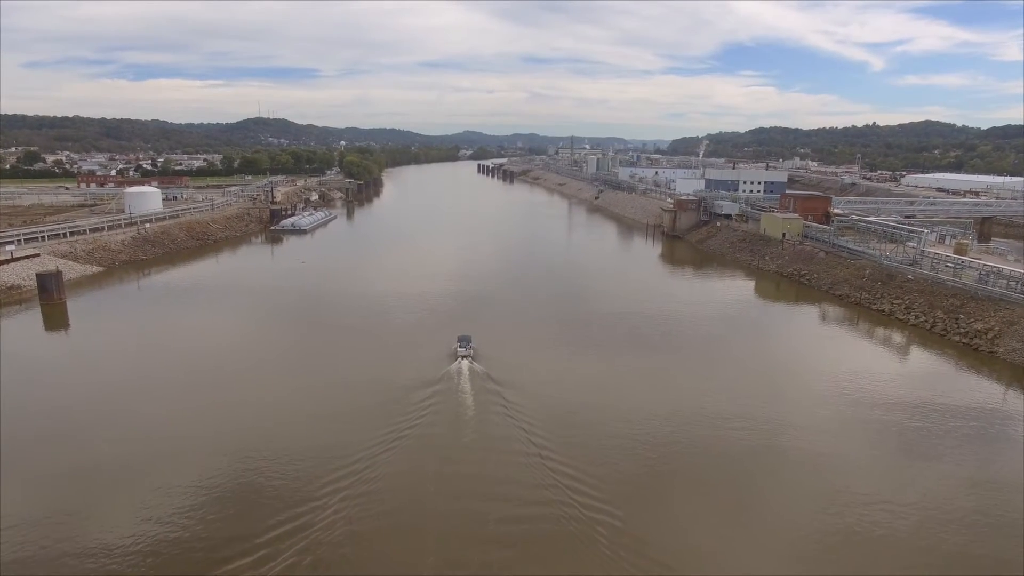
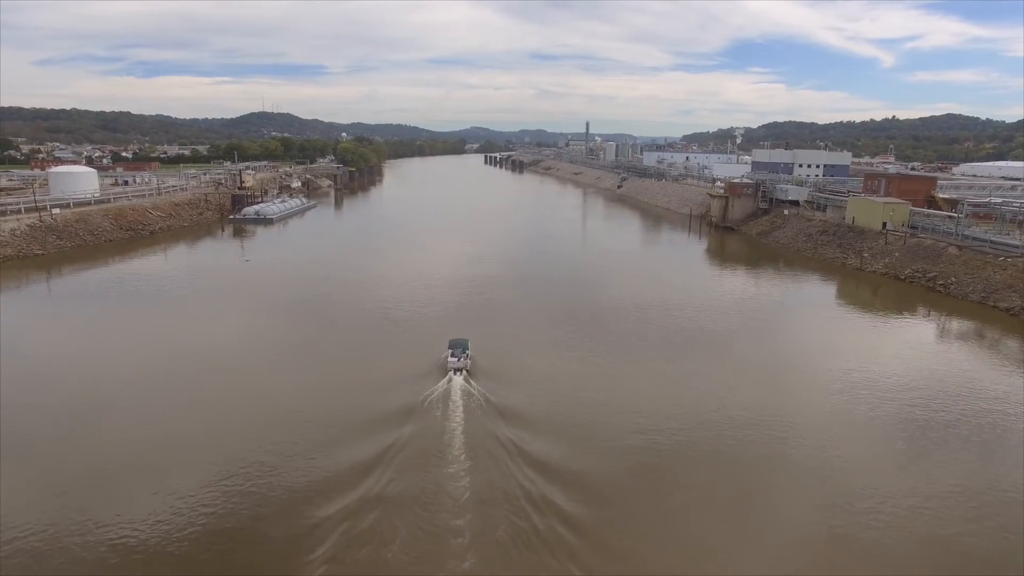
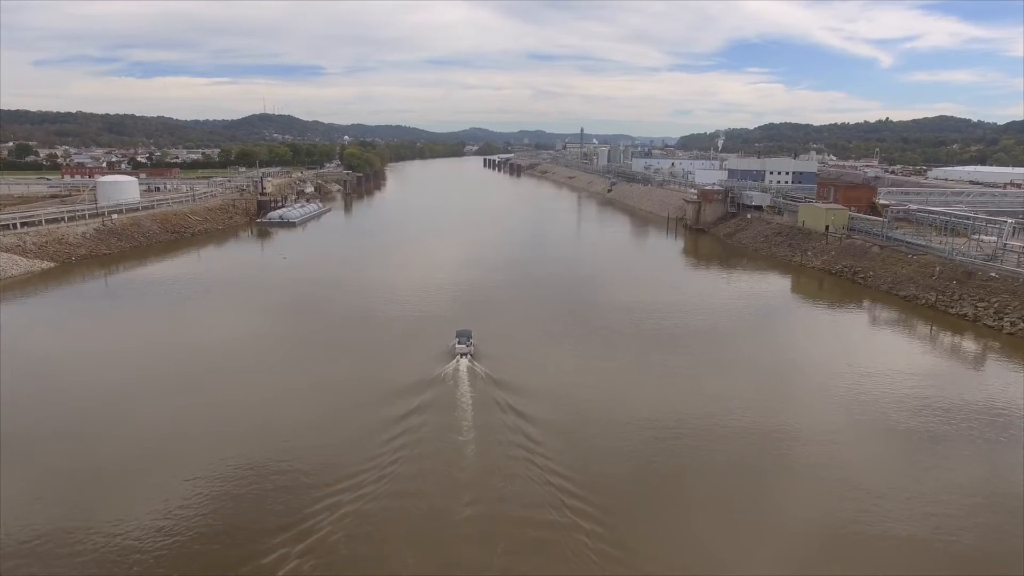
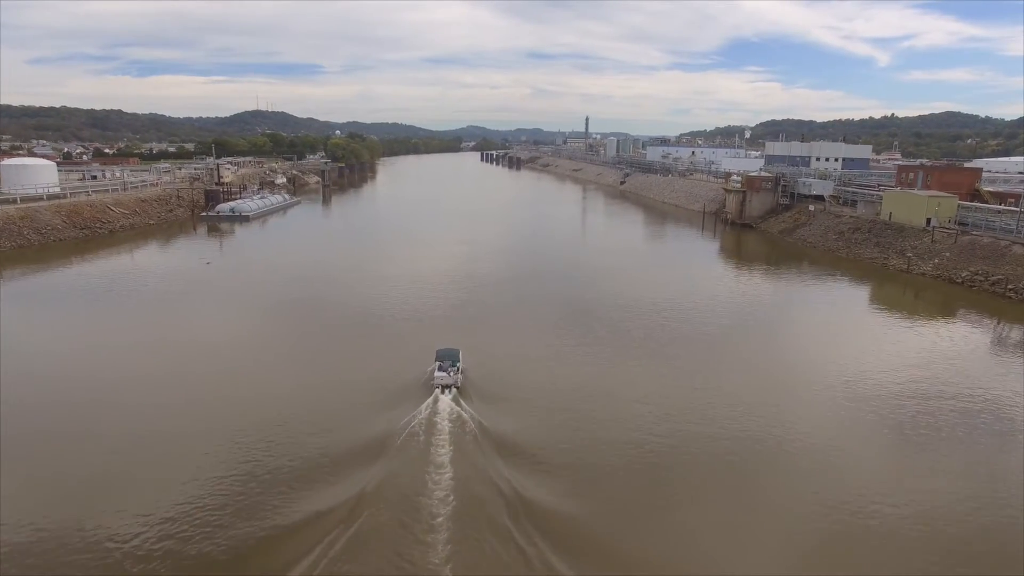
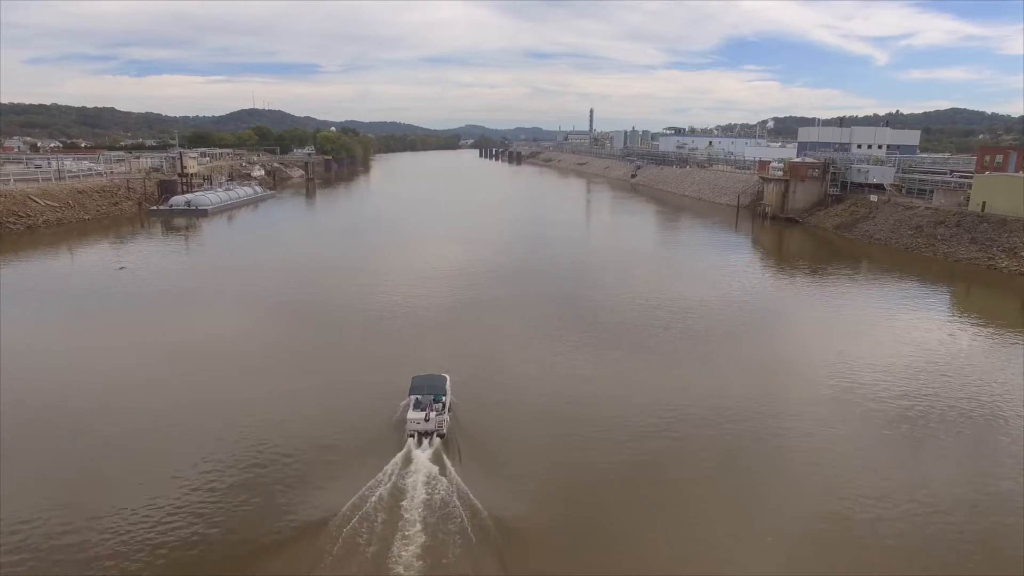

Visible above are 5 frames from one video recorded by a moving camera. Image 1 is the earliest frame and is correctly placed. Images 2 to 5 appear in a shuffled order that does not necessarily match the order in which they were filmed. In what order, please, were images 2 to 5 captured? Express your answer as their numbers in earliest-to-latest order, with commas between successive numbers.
3, 2, 4, 5
